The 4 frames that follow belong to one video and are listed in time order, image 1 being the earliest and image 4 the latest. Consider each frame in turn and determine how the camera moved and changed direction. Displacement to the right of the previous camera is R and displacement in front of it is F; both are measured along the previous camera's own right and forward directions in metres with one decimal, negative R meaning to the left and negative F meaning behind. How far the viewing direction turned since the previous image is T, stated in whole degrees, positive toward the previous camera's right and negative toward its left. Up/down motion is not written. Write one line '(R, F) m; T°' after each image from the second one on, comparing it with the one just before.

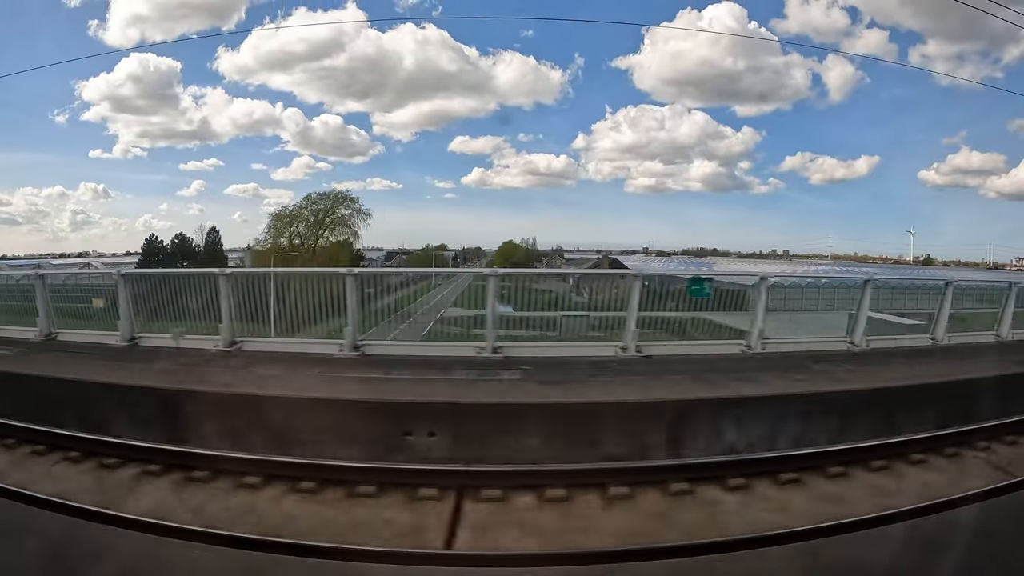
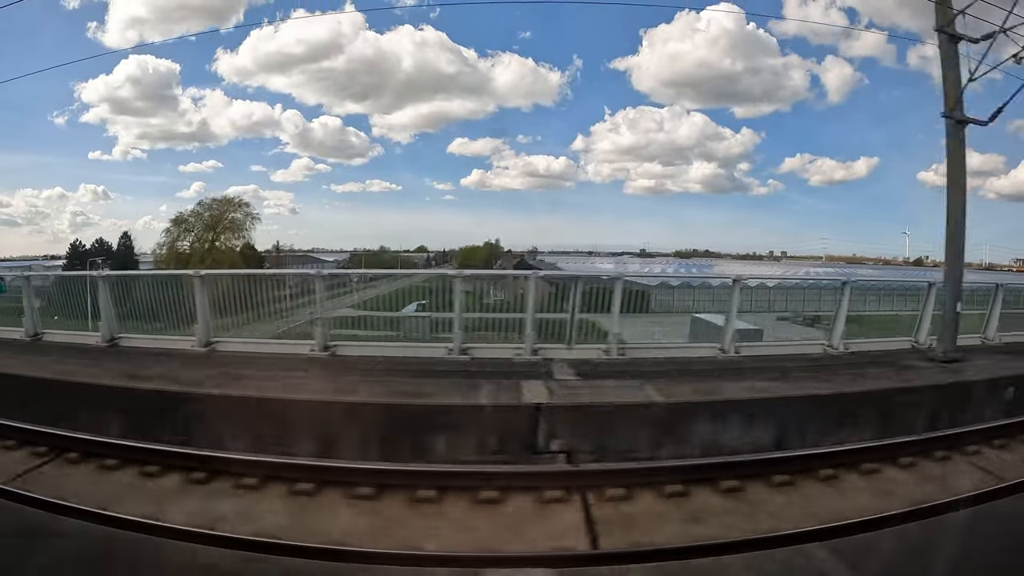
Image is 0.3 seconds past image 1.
(+0.4, -0.1) m; 0°
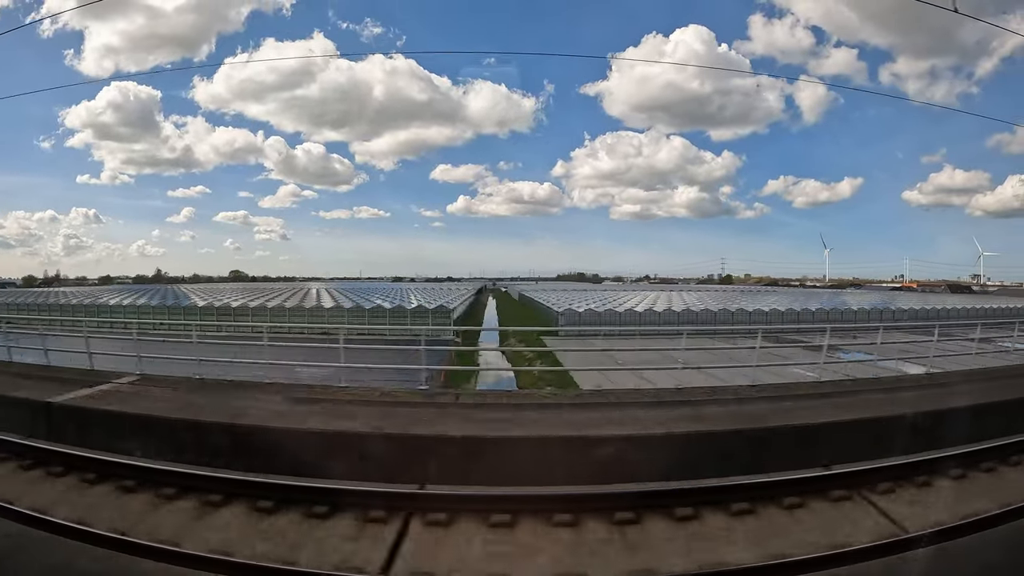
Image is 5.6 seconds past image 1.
(-0.6, -0.7) m; +1°
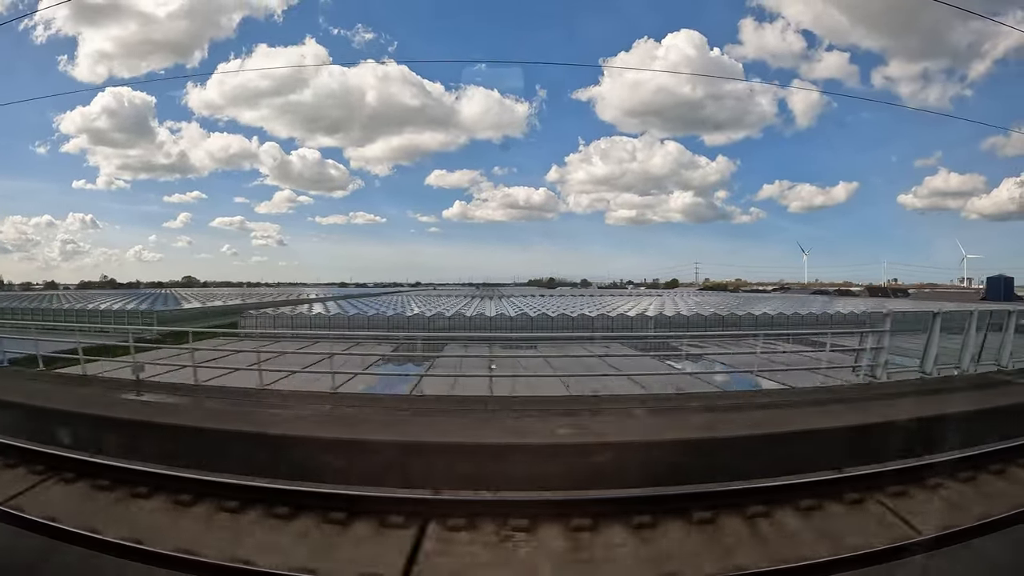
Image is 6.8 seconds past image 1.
(+0.8, -0.1) m; 0°
